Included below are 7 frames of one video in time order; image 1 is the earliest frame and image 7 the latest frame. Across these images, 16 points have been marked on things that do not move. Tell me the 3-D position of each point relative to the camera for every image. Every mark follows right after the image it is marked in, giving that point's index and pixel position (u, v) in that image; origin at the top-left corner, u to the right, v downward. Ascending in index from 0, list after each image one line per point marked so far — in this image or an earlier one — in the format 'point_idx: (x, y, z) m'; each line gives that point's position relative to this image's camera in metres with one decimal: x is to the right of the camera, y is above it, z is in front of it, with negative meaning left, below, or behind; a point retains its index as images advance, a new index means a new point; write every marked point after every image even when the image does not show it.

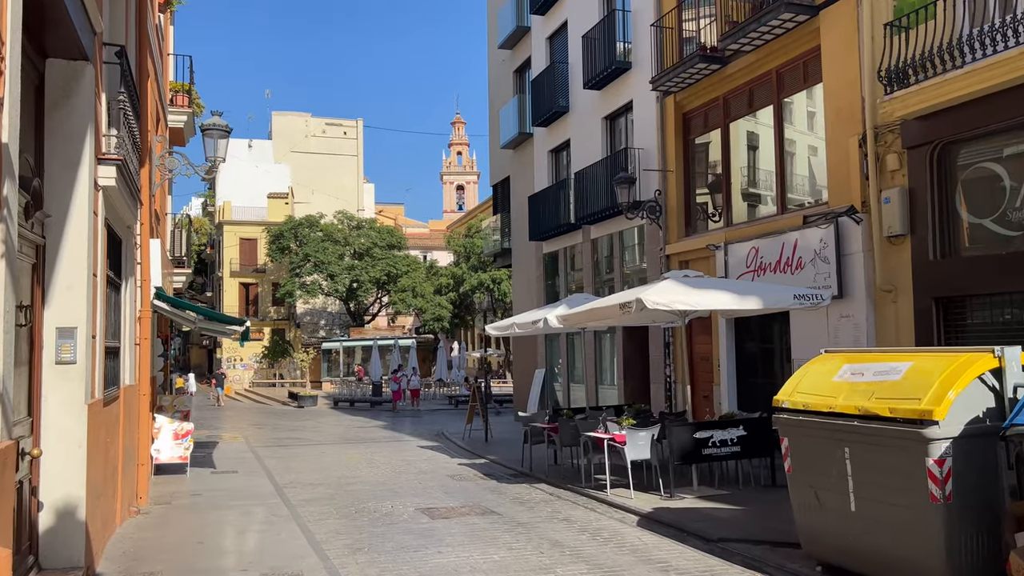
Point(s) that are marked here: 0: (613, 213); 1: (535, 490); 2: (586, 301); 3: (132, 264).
0: (+2.5, +1.9, +19.8) m
1: (+0.3, -2.9, +11.6) m
2: (+1.3, -0.3, +13.8) m
3: (-4.5, +0.3, +9.6) m
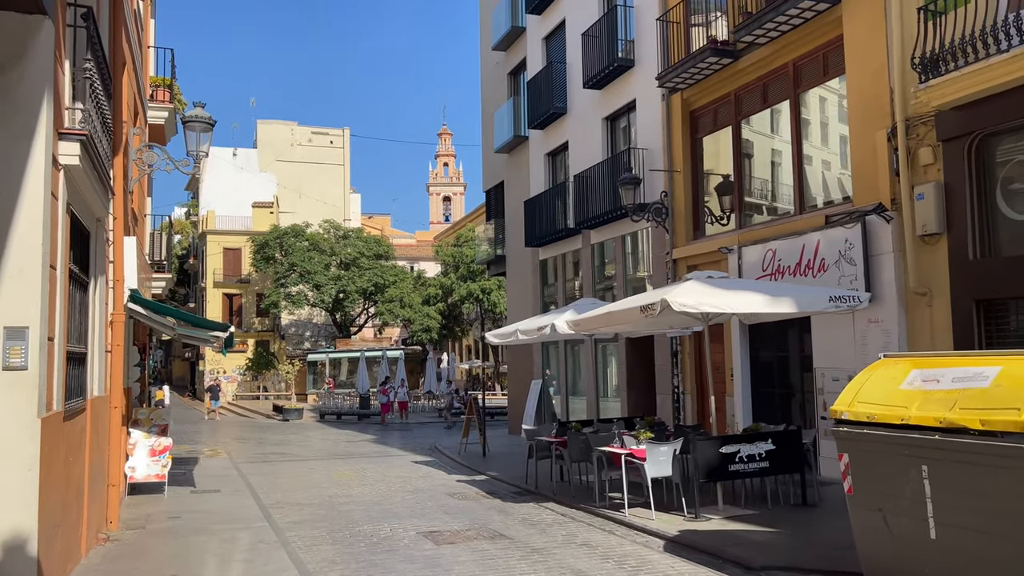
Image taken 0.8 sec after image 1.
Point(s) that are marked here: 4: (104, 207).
0: (+2.5, +1.7, +19.0) m
1: (+0.4, -3.0, +10.7) m
2: (+1.3, -0.3, +12.9) m
3: (-4.4, +0.3, +8.7) m
4: (-4.2, +0.8, +8.3) m
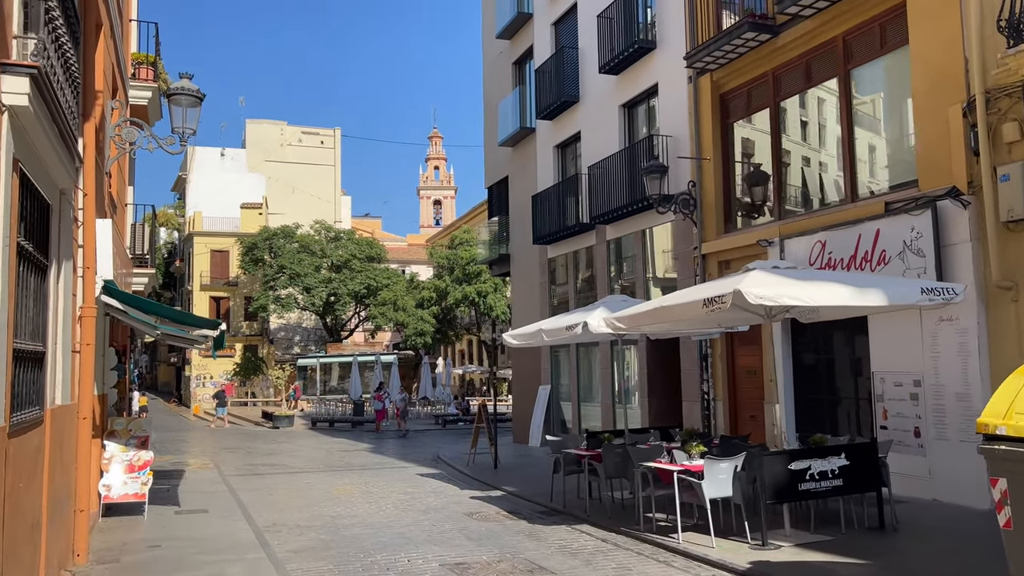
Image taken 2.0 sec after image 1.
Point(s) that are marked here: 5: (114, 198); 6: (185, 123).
0: (+2.7, +1.7, +17.7) m
1: (+0.8, -2.9, +9.4) m
2: (+1.7, -0.2, +11.6) m
3: (-4.0, +0.4, +7.3) m
4: (-3.8, +1.0, +6.9) m
5: (-6.3, +1.4, +12.7) m
6: (-4.6, +2.3, +11.3) m
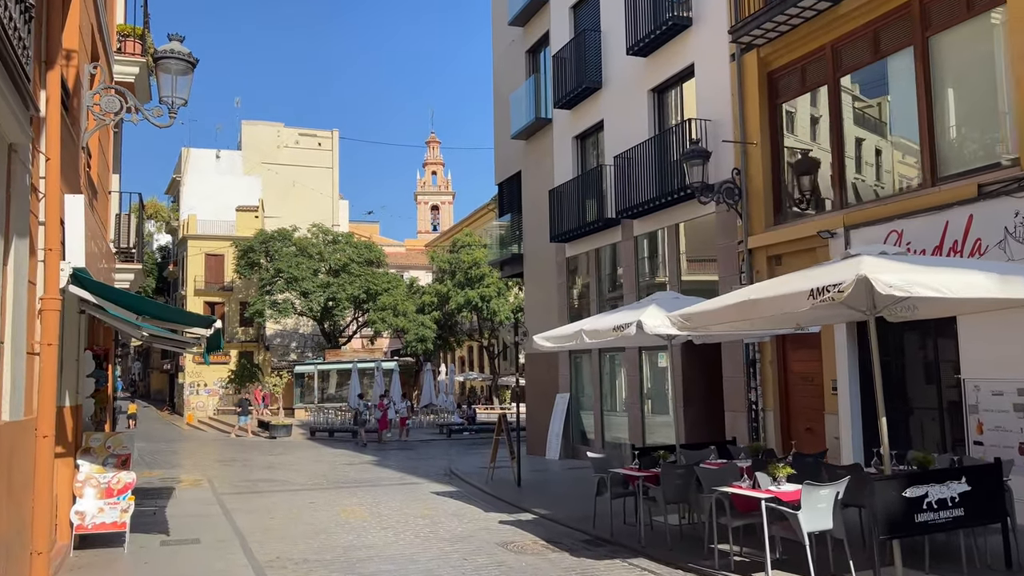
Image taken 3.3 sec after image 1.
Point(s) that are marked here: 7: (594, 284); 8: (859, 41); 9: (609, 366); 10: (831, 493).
0: (+3.2, +1.8, +16.3) m
1: (+1.3, -2.8, +7.9) m
2: (+2.1, -0.2, +10.1) m
3: (-3.5, +0.5, +5.8) m
4: (-3.3, +1.1, +5.4) m
5: (-5.8, +1.5, +11.2) m
6: (-4.1, +2.4, +9.8) m
7: (+2.0, +0.1, +19.6) m
8: (+5.3, +3.7, +12.2) m
9: (+2.3, -1.8, +19.0) m
10: (+2.8, -1.8, +7.1) m
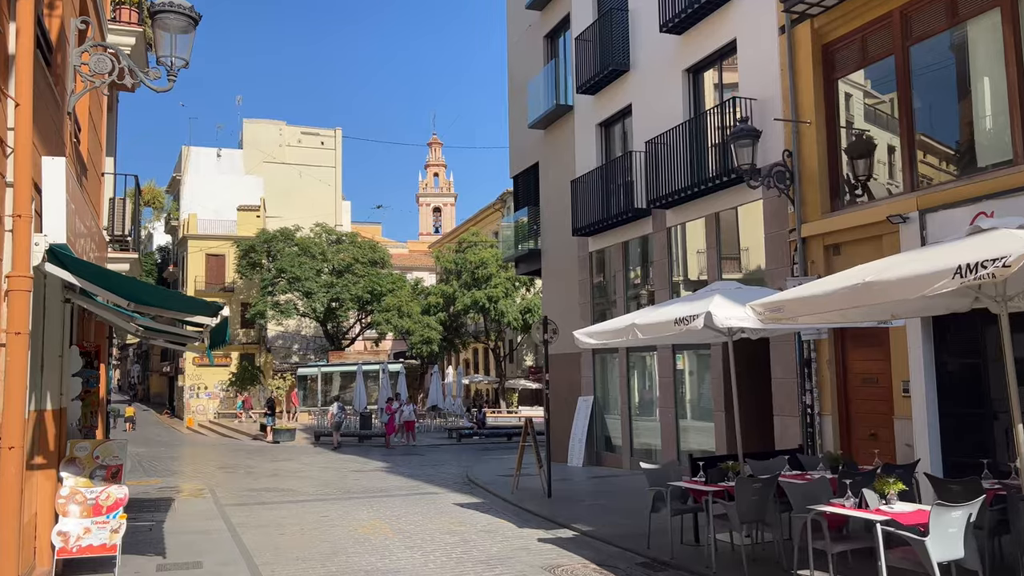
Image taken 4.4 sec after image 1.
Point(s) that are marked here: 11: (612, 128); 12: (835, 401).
0: (+3.7, +1.9, +15.1) m
1: (+1.8, -2.7, +6.6) m
2: (+2.6, 0.0, +8.9) m
3: (-3.0, +0.7, +4.6) m
4: (-2.8, +1.2, +4.2) m
5: (-5.3, +1.6, +10.0) m
6: (-3.6, +2.5, +8.6) m
7: (+2.5, +0.2, +18.4) m
8: (+5.8, +3.9, +11.0) m
9: (+2.8, -1.7, +17.8) m
10: (+3.3, -1.7, +5.9) m
11: (+2.4, +3.8, +19.3) m
12: (+4.9, -1.7, +12.1) m
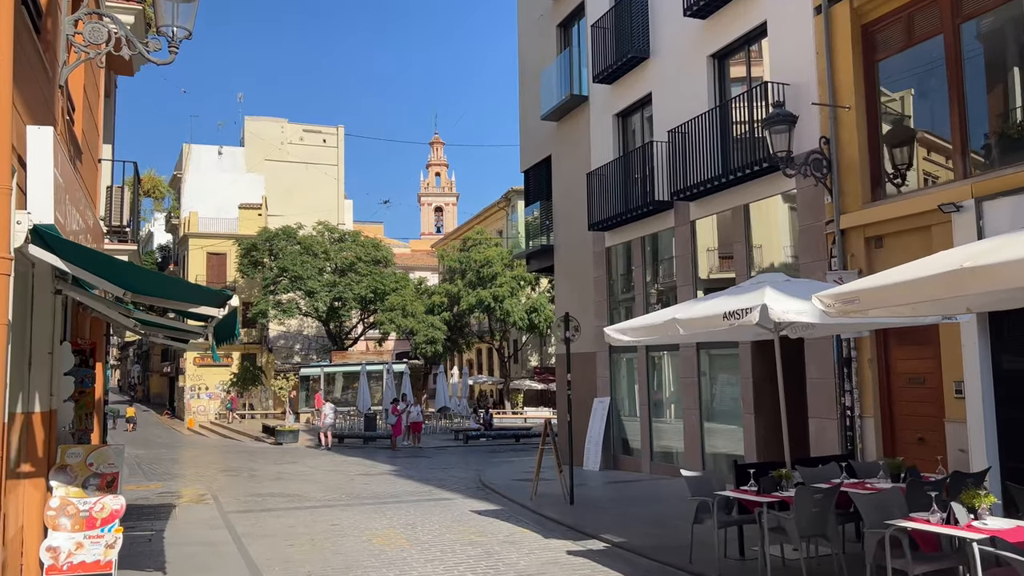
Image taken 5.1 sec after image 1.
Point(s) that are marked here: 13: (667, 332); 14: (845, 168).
0: (+4.0, +1.9, +14.3) m
1: (+2.1, -2.6, +5.9) m
2: (+3.0, 0.0, +8.2) m
3: (-2.7, +0.7, +3.9) m
4: (-2.5, +1.3, +3.5) m
5: (-5.0, +1.7, +9.3) m
6: (-3.3, +2.6, +7.9) m
7: (+2.8, +0.3, +17.7) m
8: (+6.1, +4.0, +10.3) m
9: (+3.1, -1.7, +17.1) m
10: (+3.6, -1.6, +5.2) m
11: (+2.7, +3.9, +18.5) m
12: (+5.2, -1.6, +11.4) m
13: (+1.7, -0.5, +8.6) m
14: (+5.0, +1.8, +12.1) m
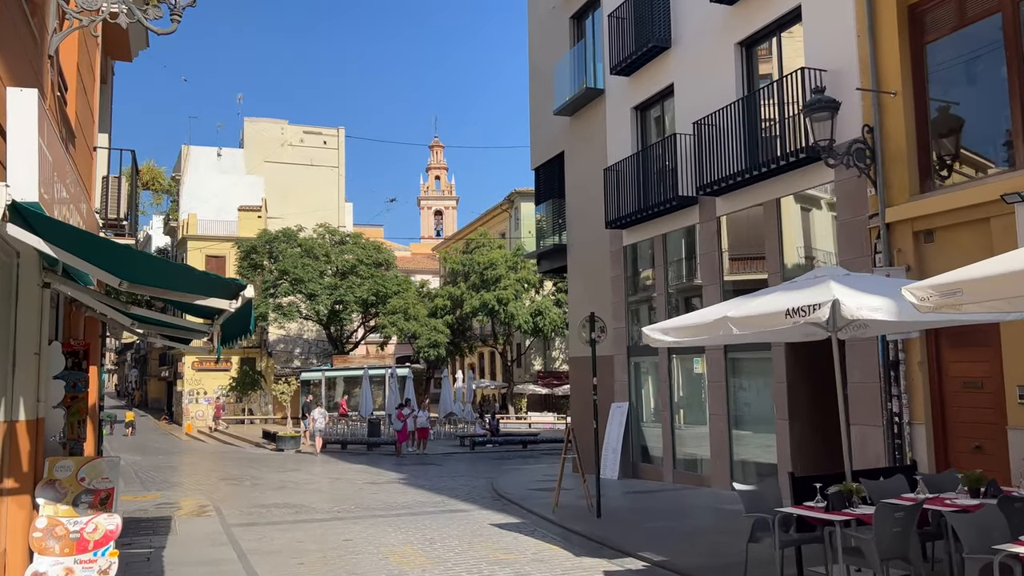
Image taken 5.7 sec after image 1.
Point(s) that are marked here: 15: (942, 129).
0: (+4.3, +2.0, +13.6) m
1: (+2.4, -2.5, +5.2) m
2: (+3.3, +0.1, +7.5) m
3: (-2.3, +0.8, +3.1) m
4: (-2.2, +1.4, +2.8) m
5: (-4.7, +1.8, +8.5) m
6: (-3.0, +2.7, +7.1) m
7: (+3.1, +0.3, +16.9) m
8: (+6.4, +4.0, +9.6) m
9: (+3.4, -1.7, +16.3) m
10: (+4.0, -1.5, +4.4) m
11: (+3.1, +3.9, +17.8) m
12: (+5.5, -1.6, +10.6) m
13: (+2.0, -0.4, +7.9) m
14: (+5.3, +1.8, +11.3) m
15: (+5.8, +2.2, +10.9) m
